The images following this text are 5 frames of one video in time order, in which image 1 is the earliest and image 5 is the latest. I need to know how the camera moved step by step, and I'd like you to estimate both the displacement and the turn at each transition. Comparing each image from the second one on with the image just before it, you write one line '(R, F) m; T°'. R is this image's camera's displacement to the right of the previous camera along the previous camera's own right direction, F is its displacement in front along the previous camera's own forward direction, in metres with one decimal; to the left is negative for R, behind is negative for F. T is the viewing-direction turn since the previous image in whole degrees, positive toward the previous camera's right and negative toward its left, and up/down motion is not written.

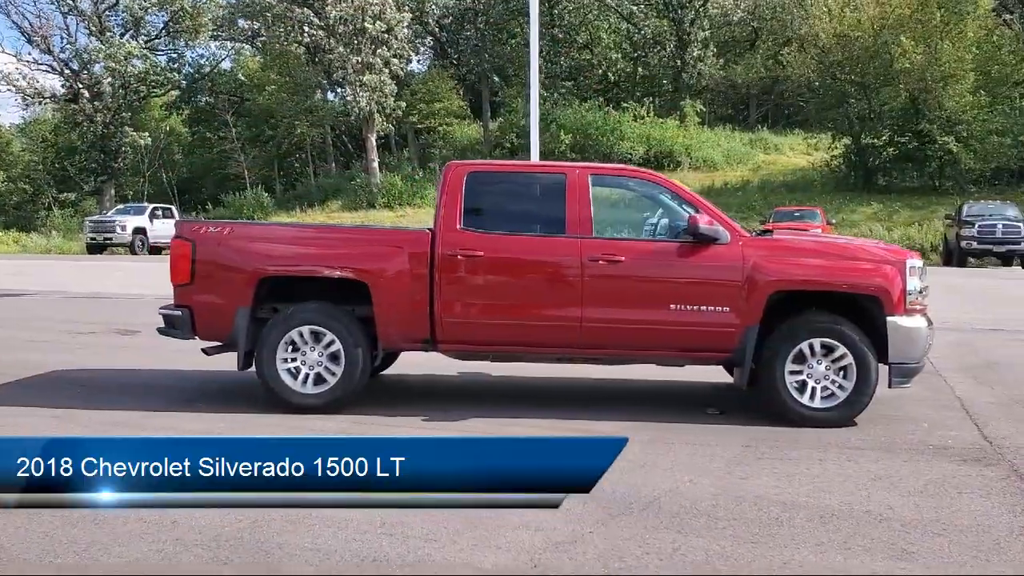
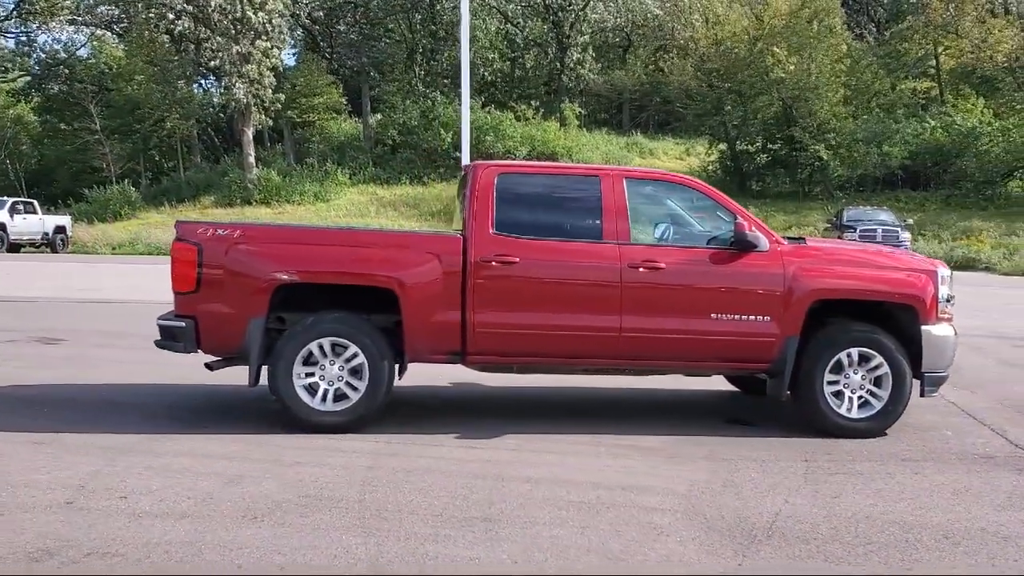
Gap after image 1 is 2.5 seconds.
(-1.2, +0.5) m; +8°
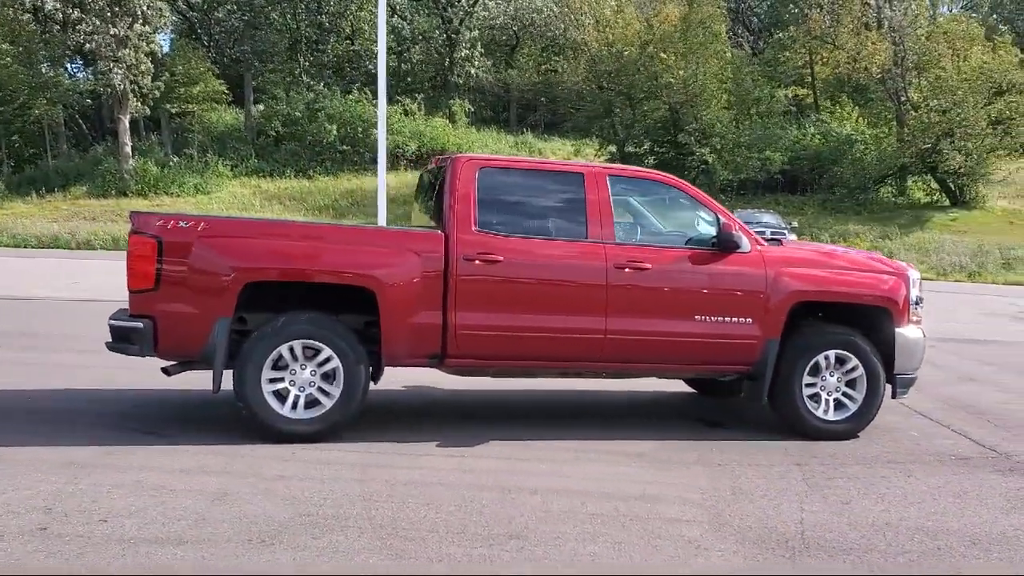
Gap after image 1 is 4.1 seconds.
(-0.7, +0.3) m; +7°
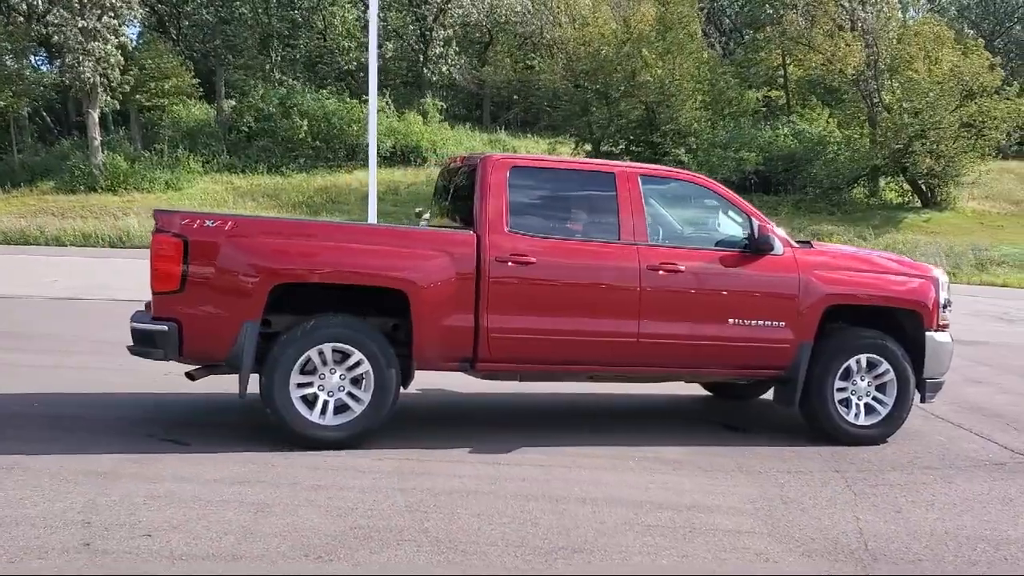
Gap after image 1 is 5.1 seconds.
(-0.4, +0.2) m; +2°
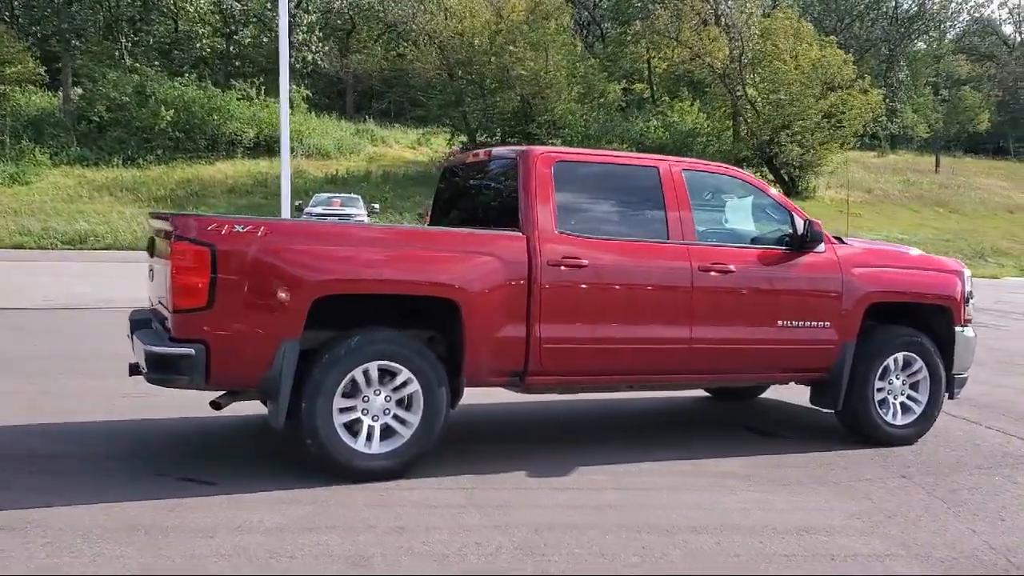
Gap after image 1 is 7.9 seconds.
(-1.1, +0.6) m; +8°
